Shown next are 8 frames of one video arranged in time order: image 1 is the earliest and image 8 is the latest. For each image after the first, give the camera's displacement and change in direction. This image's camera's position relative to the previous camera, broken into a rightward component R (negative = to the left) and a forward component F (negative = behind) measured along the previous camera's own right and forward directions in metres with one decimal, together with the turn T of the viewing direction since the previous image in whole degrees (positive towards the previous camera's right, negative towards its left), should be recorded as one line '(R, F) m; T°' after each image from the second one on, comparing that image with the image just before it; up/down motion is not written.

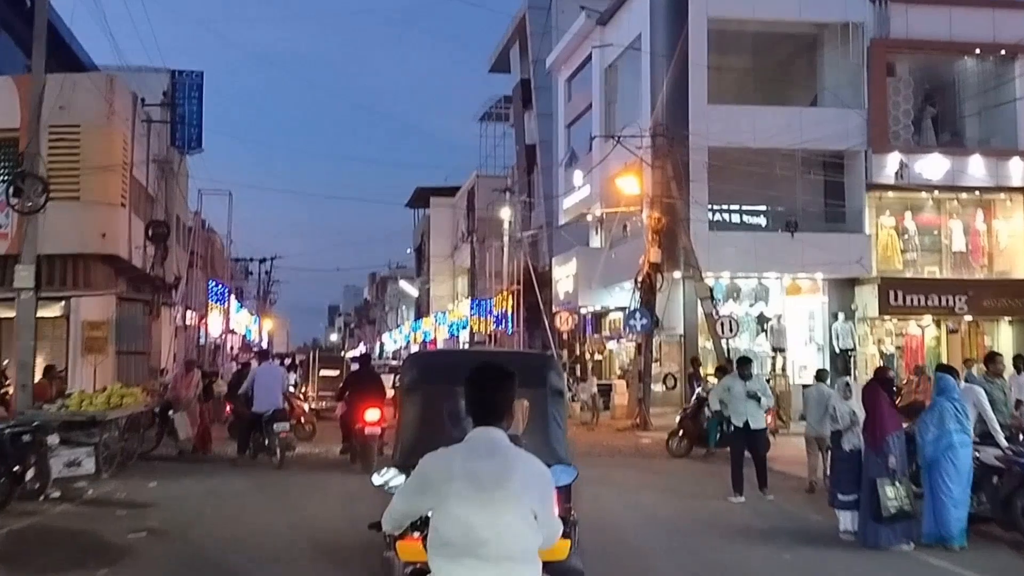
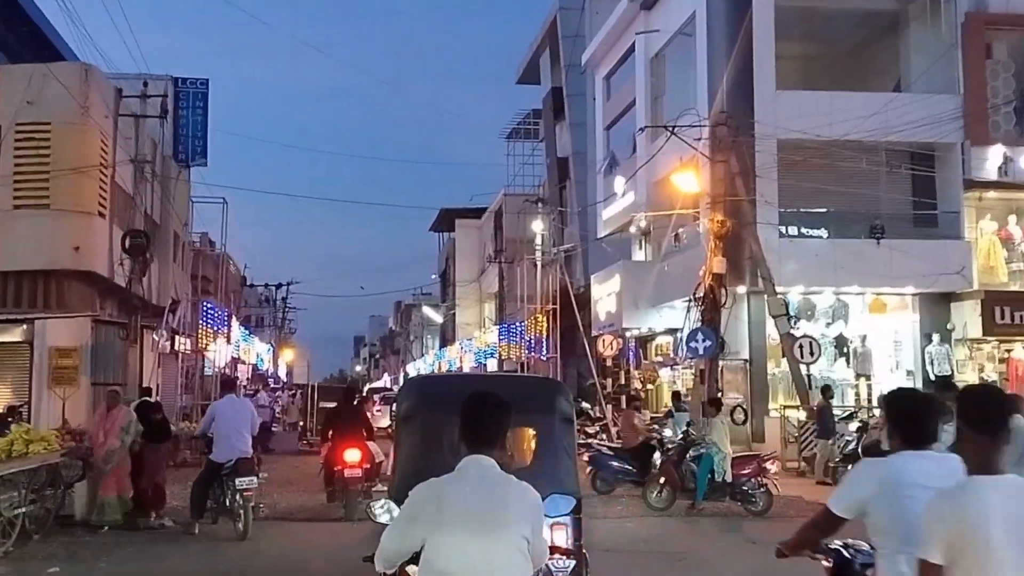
(-0.2, +3.9) m; -1°
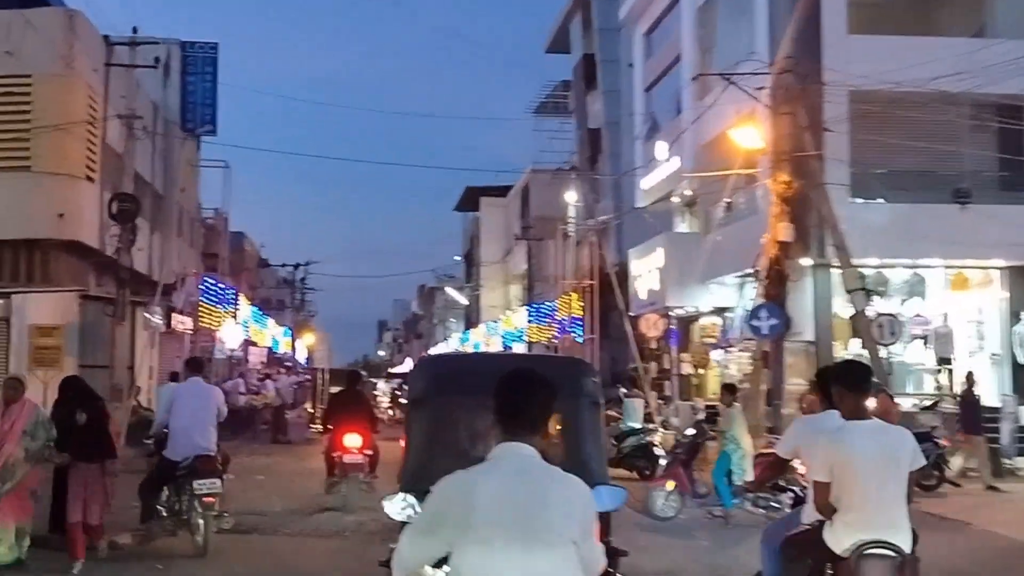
(-0.2, +2.6) m; -1°
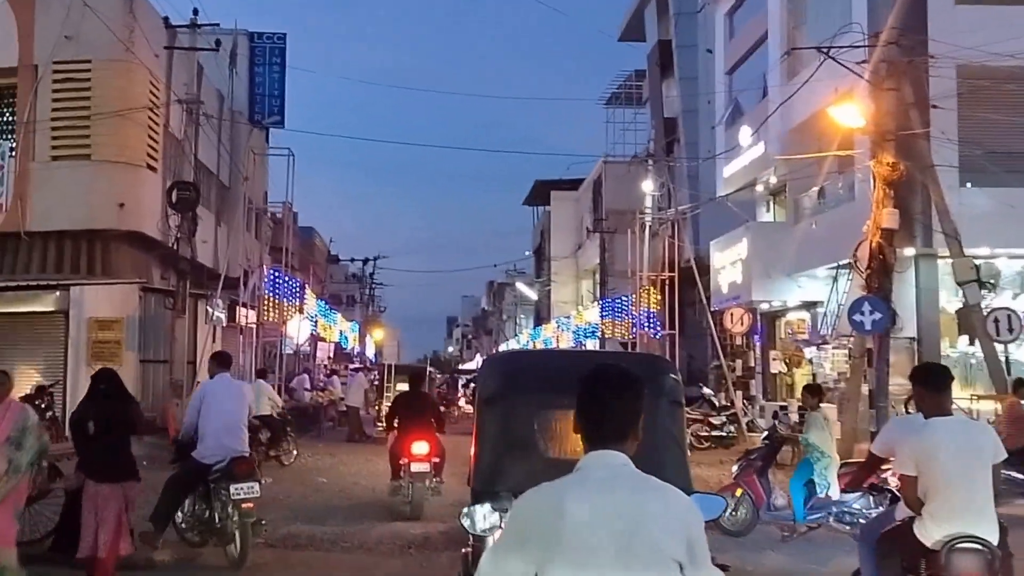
(-0.2, +1.2) m; -4°
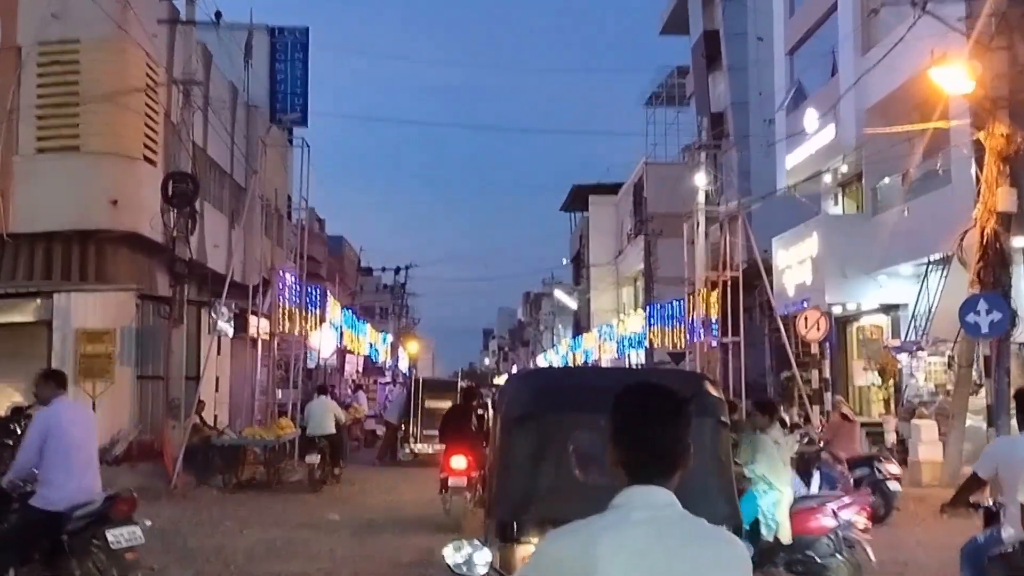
(-0.1, +2.5) m; -2°
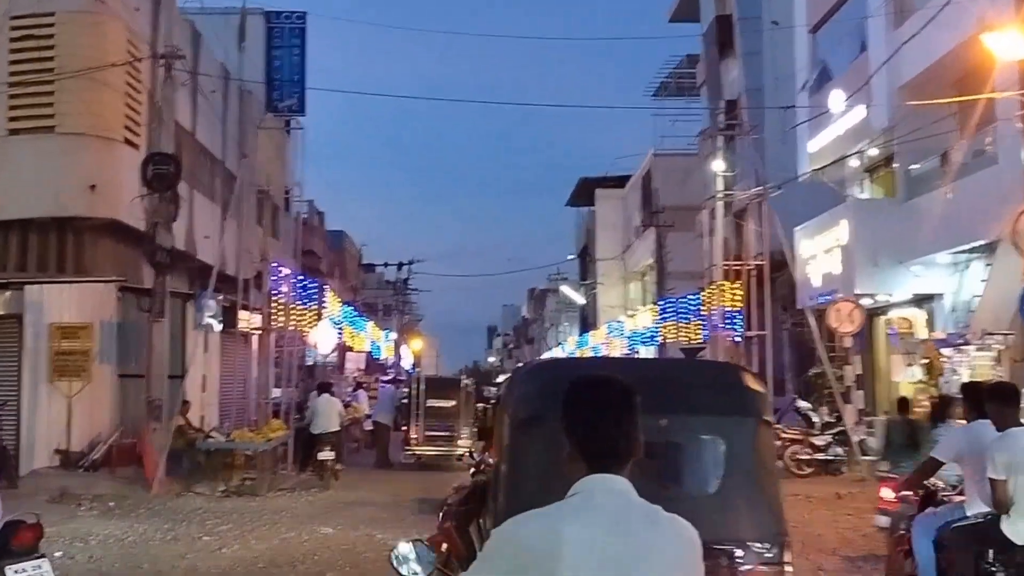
(-0.1, +1.3) m; 0°
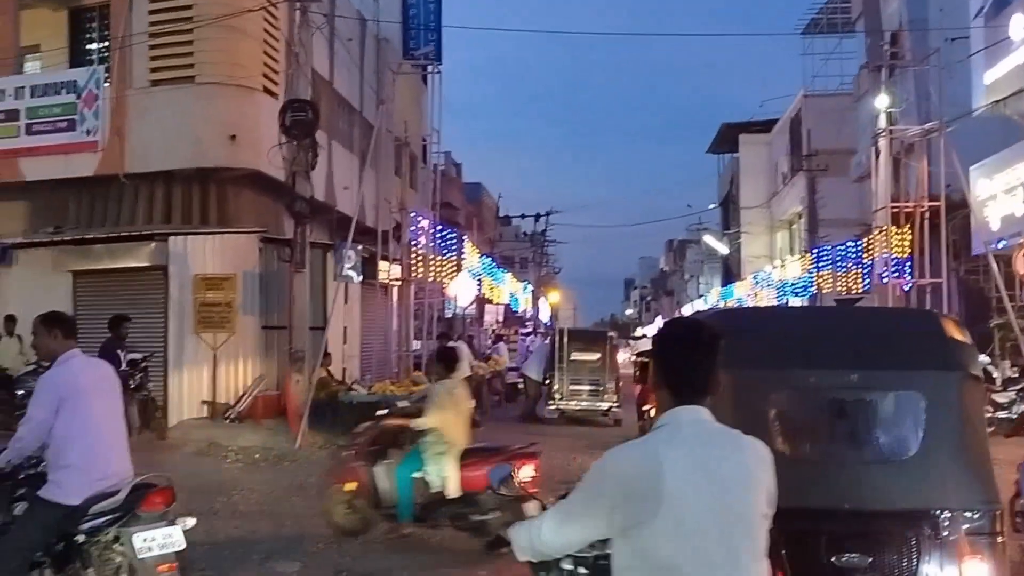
(-0.2, +0.8) m; -7°
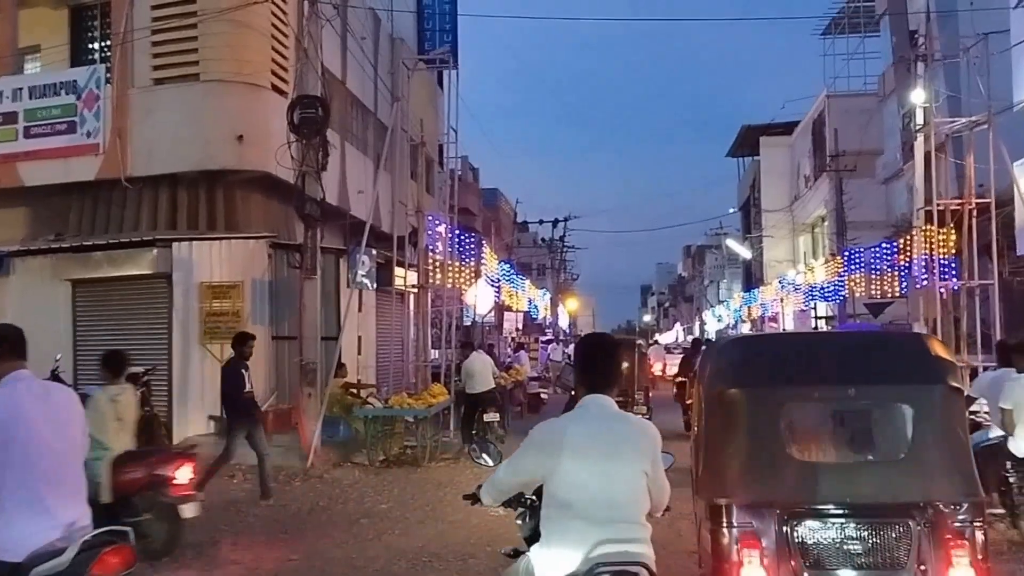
(-0.1, +0.9) m; -1°
